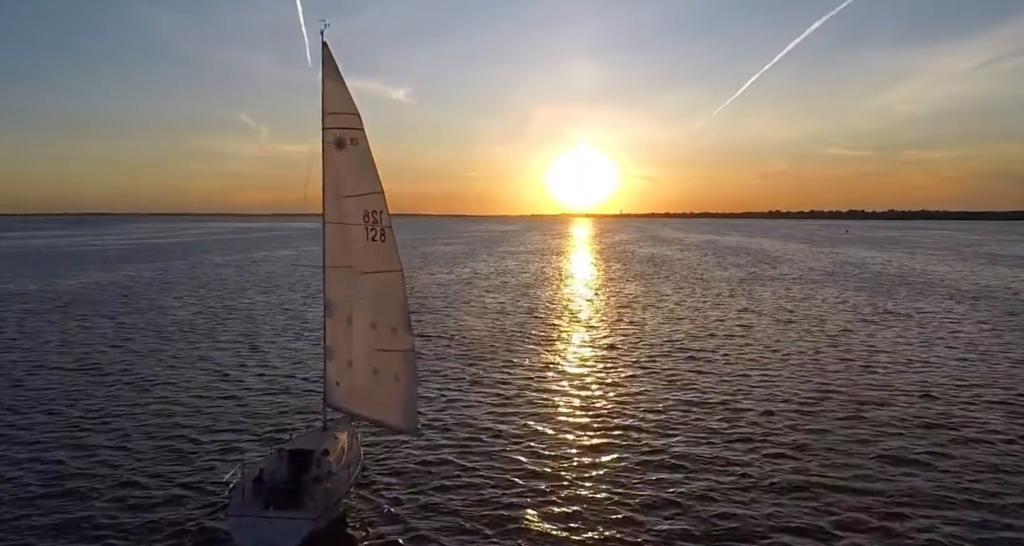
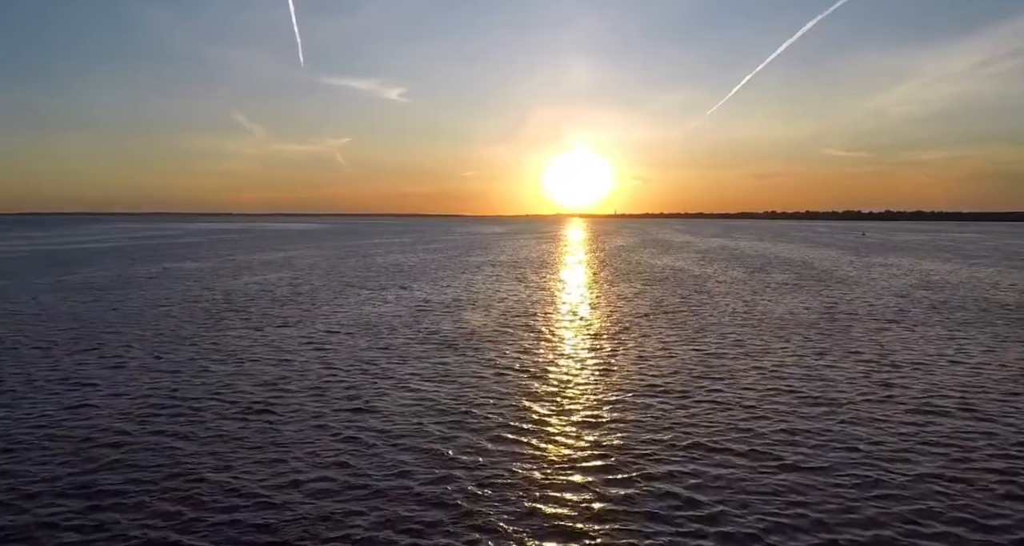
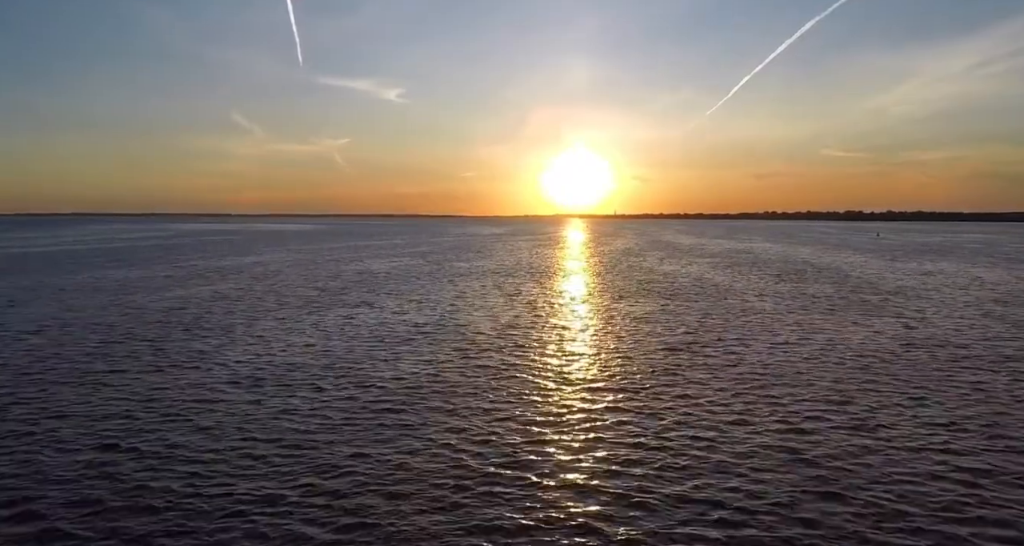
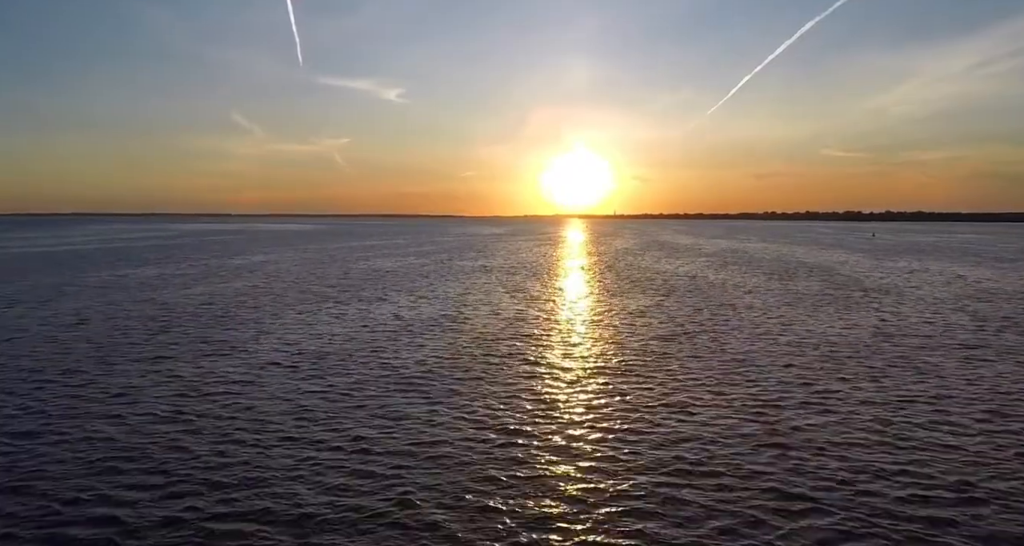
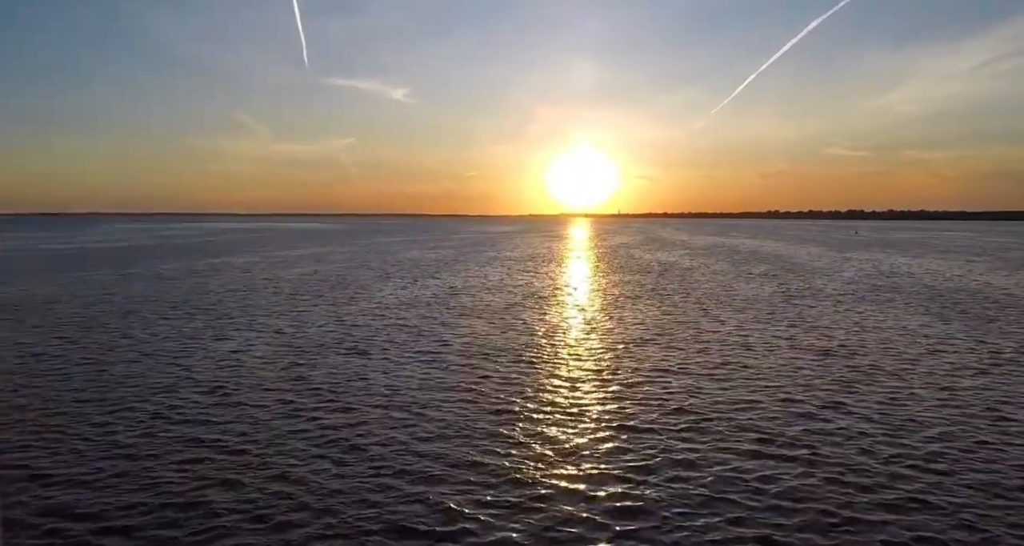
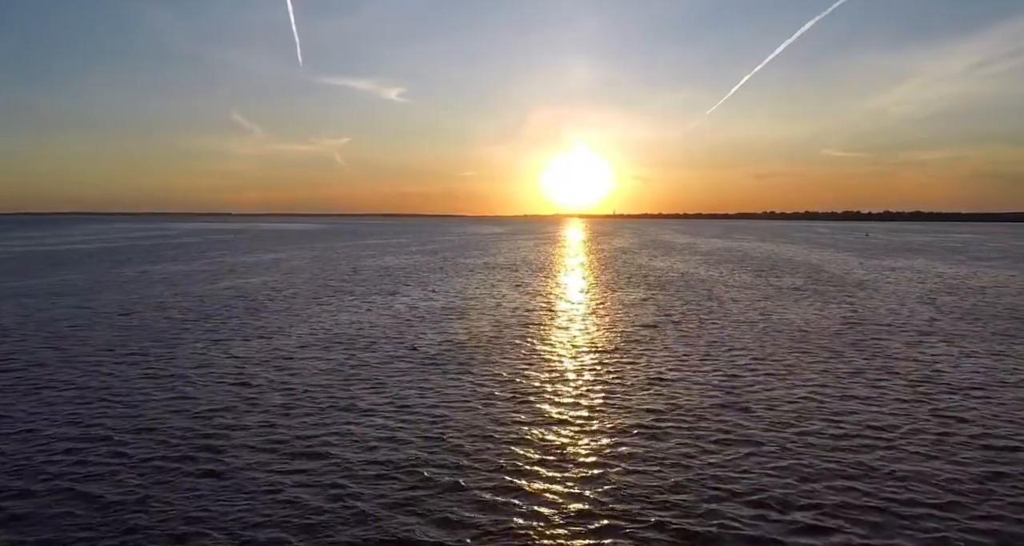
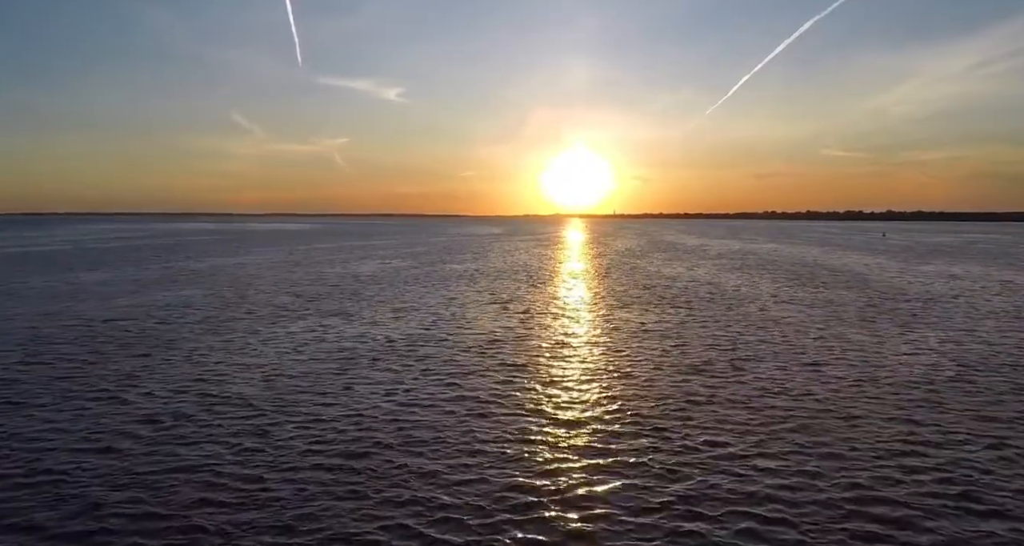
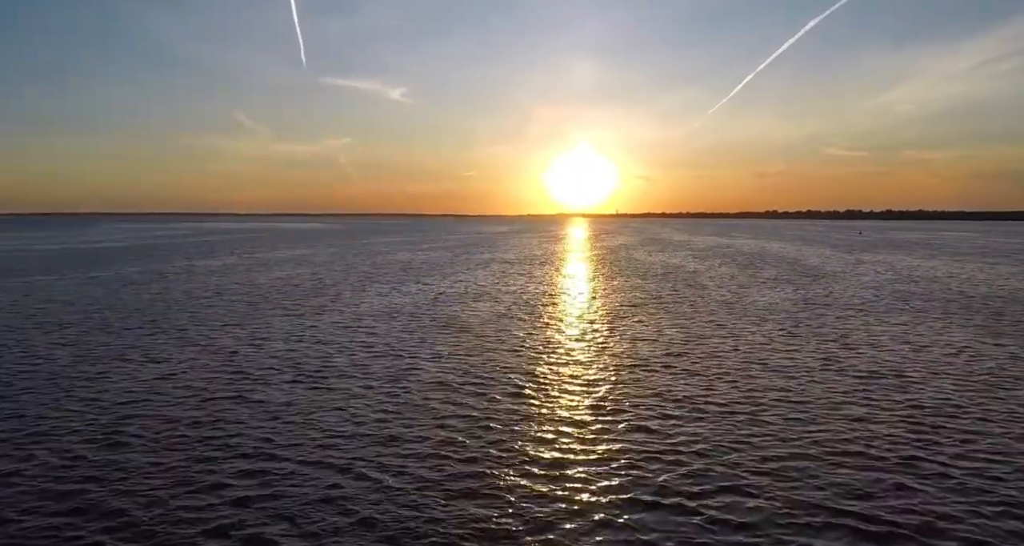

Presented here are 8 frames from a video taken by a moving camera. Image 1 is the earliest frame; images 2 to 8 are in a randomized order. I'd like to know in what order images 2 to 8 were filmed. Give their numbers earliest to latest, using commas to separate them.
5, 8, 2, 6, 4, 3, 7
